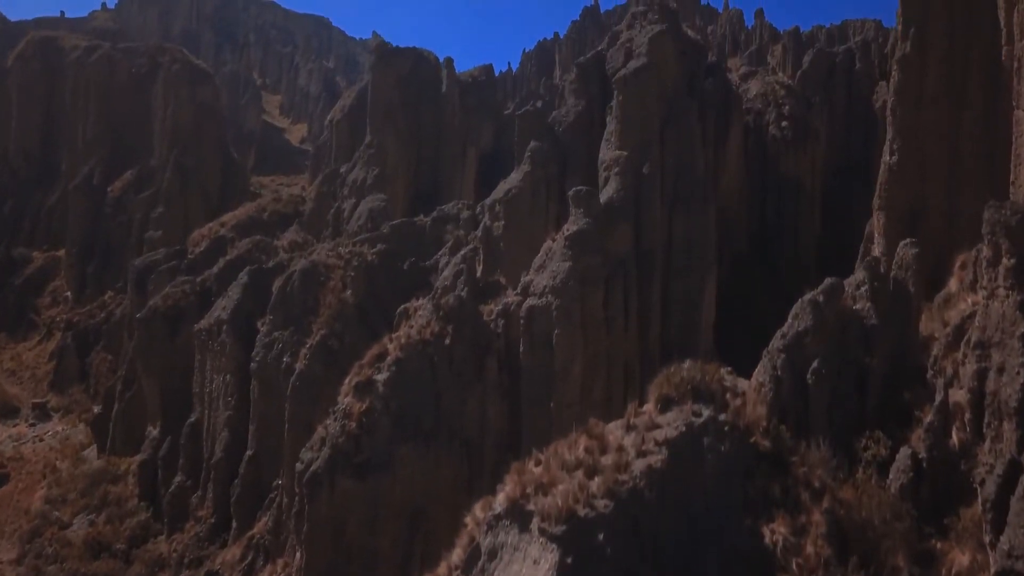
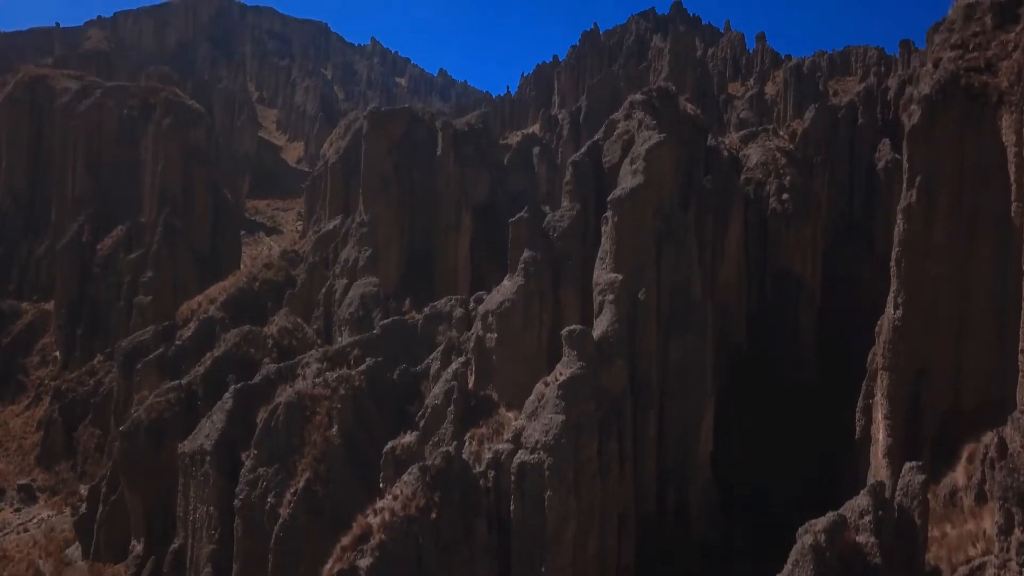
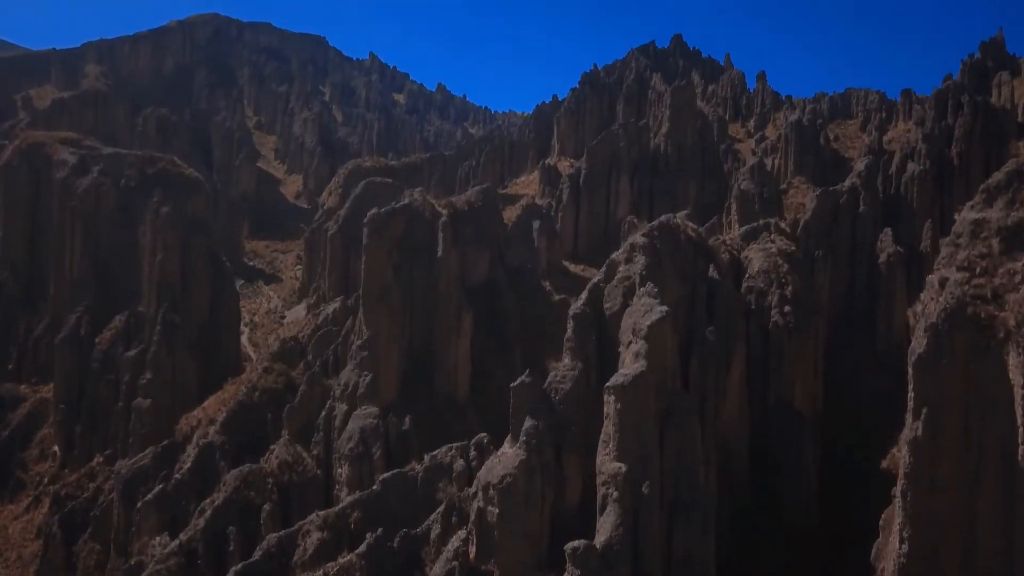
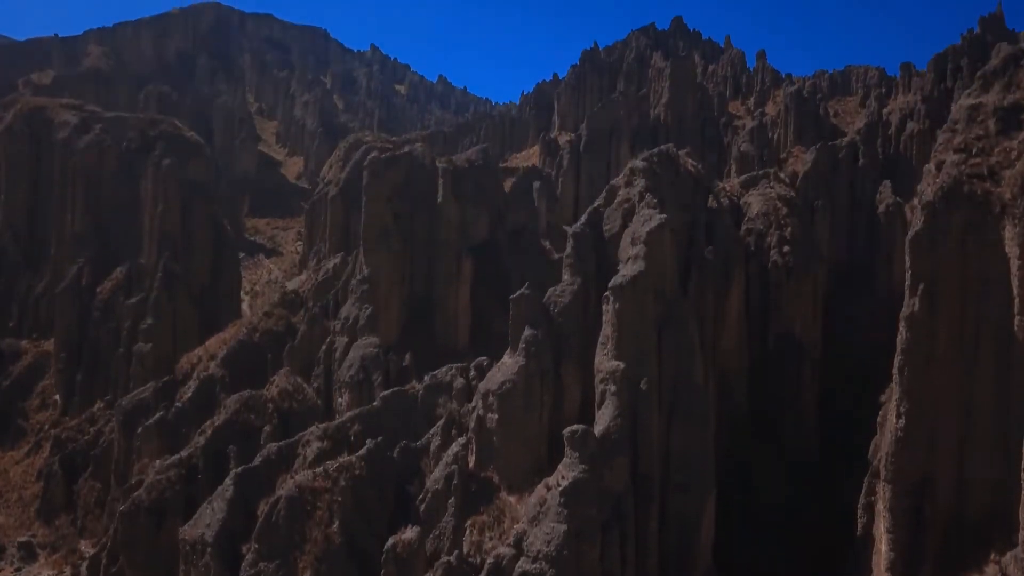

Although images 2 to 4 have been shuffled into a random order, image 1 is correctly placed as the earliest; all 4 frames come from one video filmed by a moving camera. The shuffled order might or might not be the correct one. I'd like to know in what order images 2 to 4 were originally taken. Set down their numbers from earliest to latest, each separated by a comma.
2, 4, 3
